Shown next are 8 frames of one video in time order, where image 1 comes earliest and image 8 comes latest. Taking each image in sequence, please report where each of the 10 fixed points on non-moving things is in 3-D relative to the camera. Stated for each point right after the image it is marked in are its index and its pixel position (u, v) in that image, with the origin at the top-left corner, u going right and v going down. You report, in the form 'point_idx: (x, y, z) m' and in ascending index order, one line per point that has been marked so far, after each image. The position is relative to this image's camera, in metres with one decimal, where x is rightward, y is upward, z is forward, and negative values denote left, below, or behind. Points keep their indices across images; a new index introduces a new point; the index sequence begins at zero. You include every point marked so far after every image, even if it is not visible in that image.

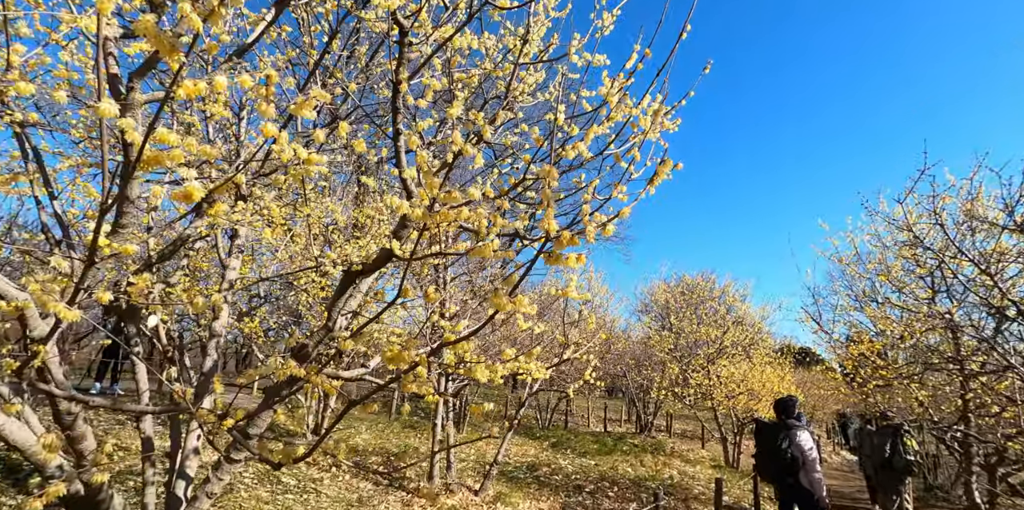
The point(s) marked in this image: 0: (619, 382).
0: (+3.1, -3.7, +15.5) m
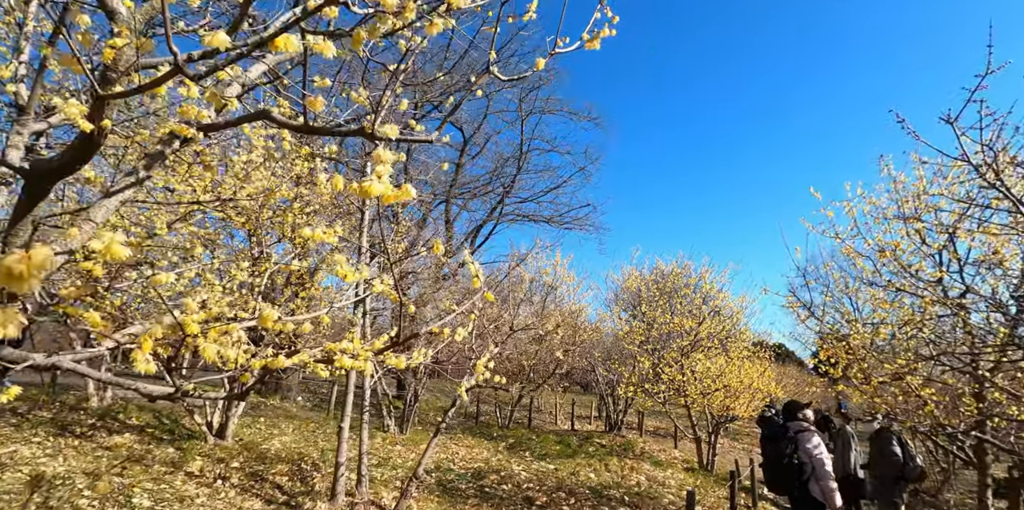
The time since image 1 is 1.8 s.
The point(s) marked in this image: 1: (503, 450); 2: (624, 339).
0: (+2.1, -3.3, +14.5) m
1: (-0.1, -3.4, +9.4) m
2: (+2.6, -1.9, +12.4) m
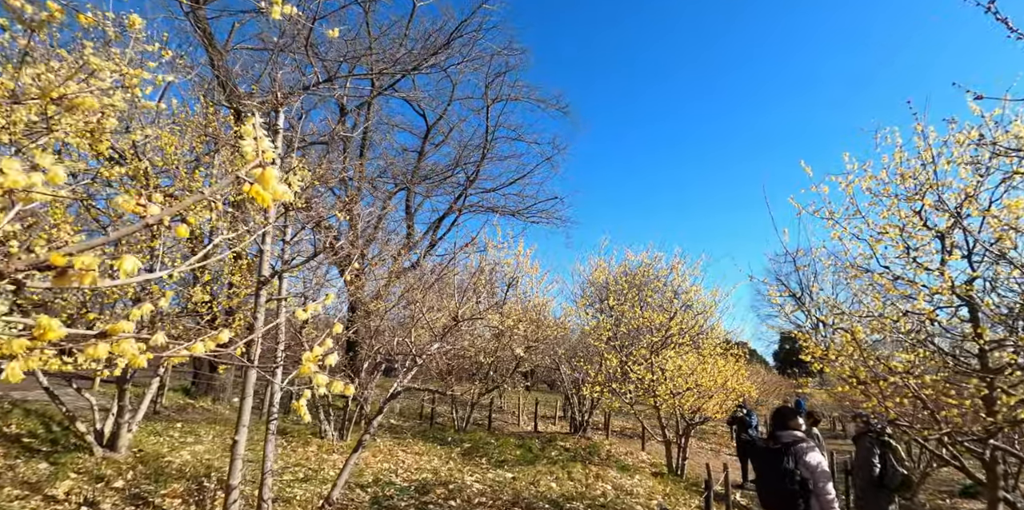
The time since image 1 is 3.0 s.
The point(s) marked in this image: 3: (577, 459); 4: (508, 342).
0: (+1.0, -3.1, +13.7) m
1: (-0.9, -3.2, +8.5) m
2: (+1.7, -1.7, +11.6) m
3: (+1.2, -3.6, +9.5) m
4: (-0.1, -1.8, +10.8) m
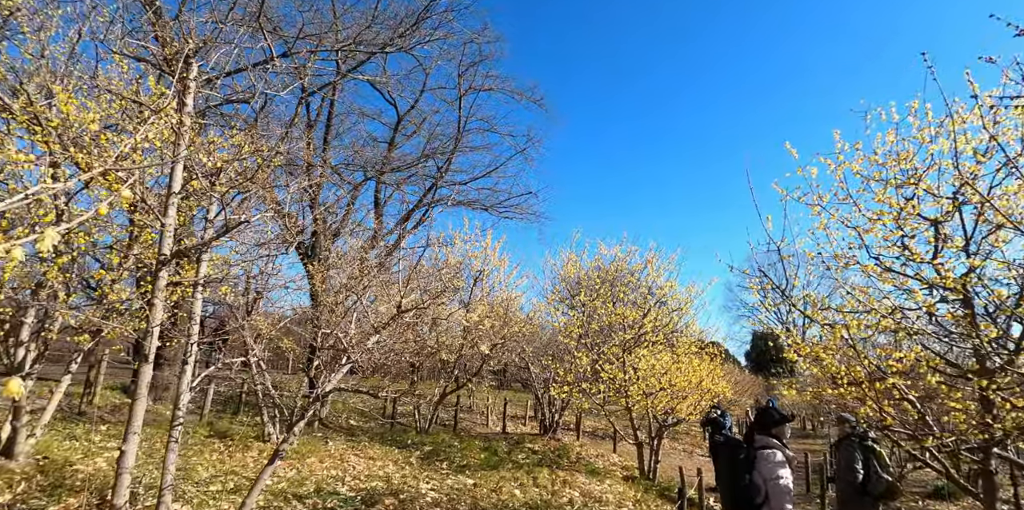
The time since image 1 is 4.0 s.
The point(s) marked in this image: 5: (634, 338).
0: (+0.2, -3.0, +13.2) m
1: (-1.4, -3.1, +7.9) m
2: (+1.0, -1.6, +11.1) m
3: (+0.6, -3.5, +9.0) m
4: (-0.7, -1.6, +10.2) m
5: (+2.1, -1.5, +9.4) m
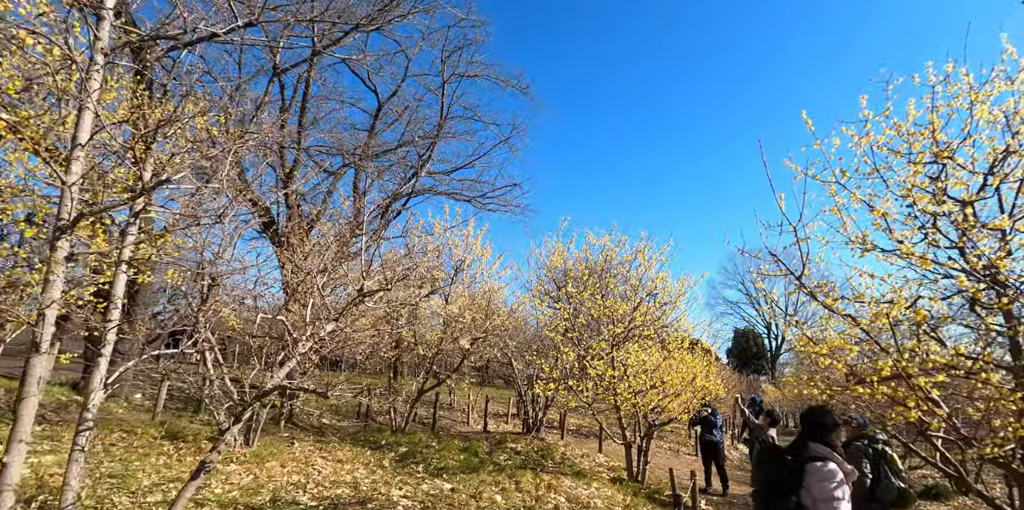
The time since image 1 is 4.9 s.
0: (-0.2, -2.7, +12.7) m
1: (-1.7, -2.9, +7.3) m
2: (+0.7, -1.4, +10.6) m
3: (+0.3, -3.3, +8.5) m
4: (-1.0, -1.4, +9.6) m
5: (+1.9, -1.3, +8.9) m
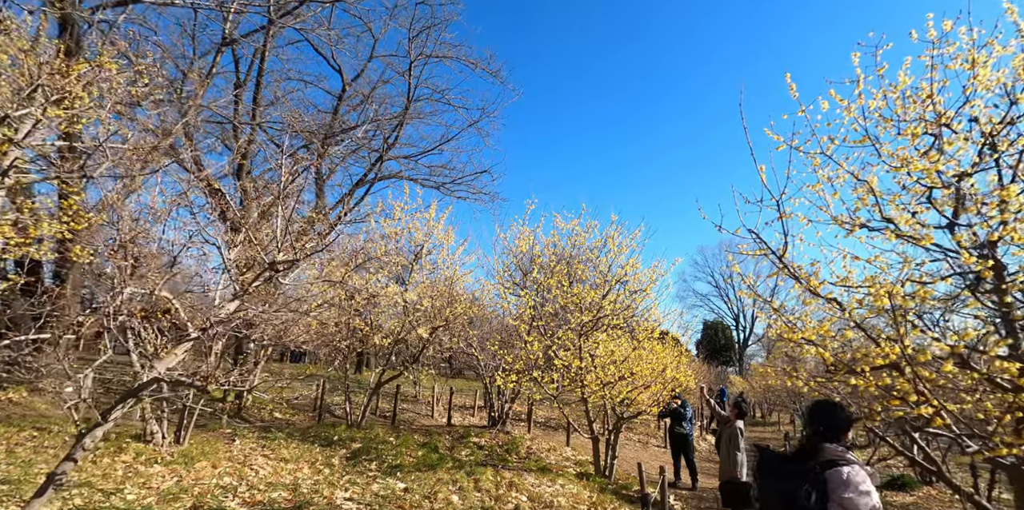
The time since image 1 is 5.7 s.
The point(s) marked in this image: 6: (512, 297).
0: (-1.0, -2.4, +12.2) m
1: (-2.2, -2.6, +6.8) m
2: (0.0, -1.2, +10.2) m
3: (-0.3, -3.1, +8.0) m
4: (-1.7, -1.1, +9.1) m
5: (+1.3, -1.1, +8.5) m
6: (0.0, -0.8, +10.5) m
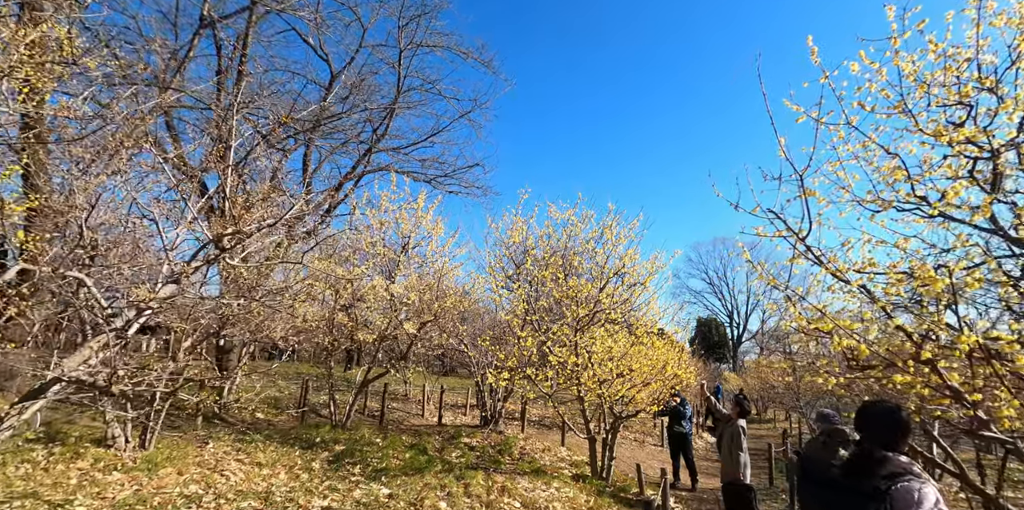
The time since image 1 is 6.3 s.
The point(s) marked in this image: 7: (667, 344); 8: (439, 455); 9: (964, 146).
0: (-1.1, -2.3, +11.8) m
1: (-2.3, -2.5, +6.4) m
2: (-0.1, -1.0, +9.8) m
3: (-0.4, -3.0, +7.6) m
4: (-1.8, -1.0, +8.7) m
5: (+1.2, -0.9, +8.2) m
6: (-0.1, -0.7, +10.1) m
7: (+3.0, -1.7, +10.2) m
8: (-1.1, -3.0, +7.9) m
9: (+2.8, +0.7, +3.3) m
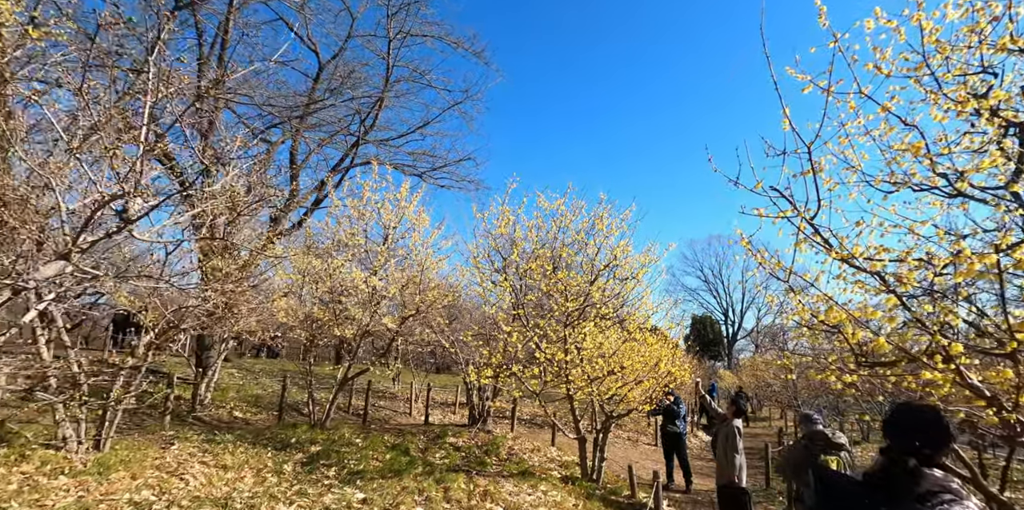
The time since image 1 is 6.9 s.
0: (-1.3, -2.2, +11.4) m
1: (-2.5, -2.4, +6.0) m
2: (-0.3, -0.9, +9.4) m
3: (-0.6, -2.9, +7.3) m
4: (-2.0, -0.9, +8.3) m
5: (+1.0, -0.8, +7.8) m
6: (-0.3, -0.6, +9.7) m
7: (+2.8, -1.6, +9.8) m
8: (-1.3, -2.9, +7.6) m
9: (+2.6, +0.8, +3.0) m
